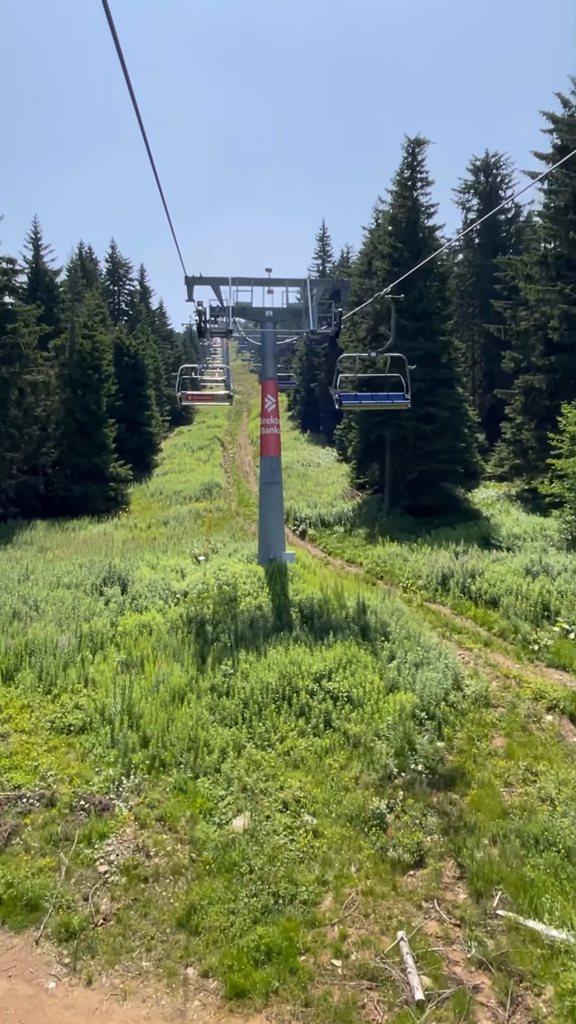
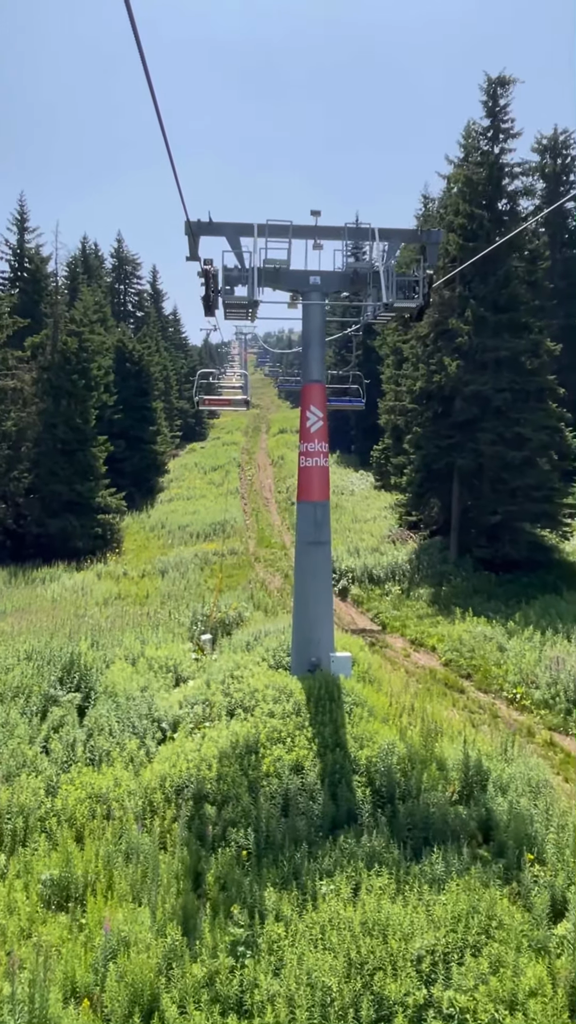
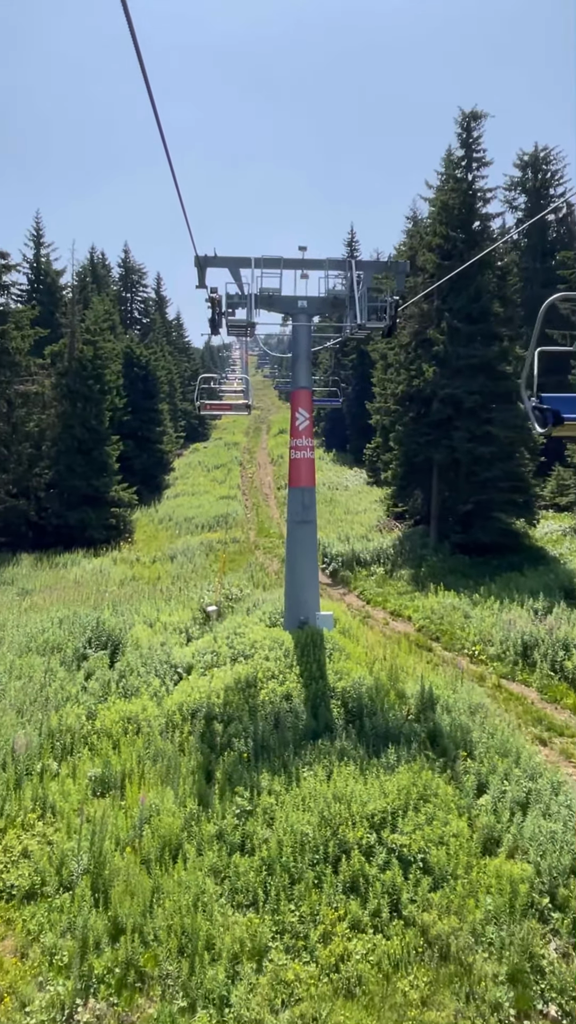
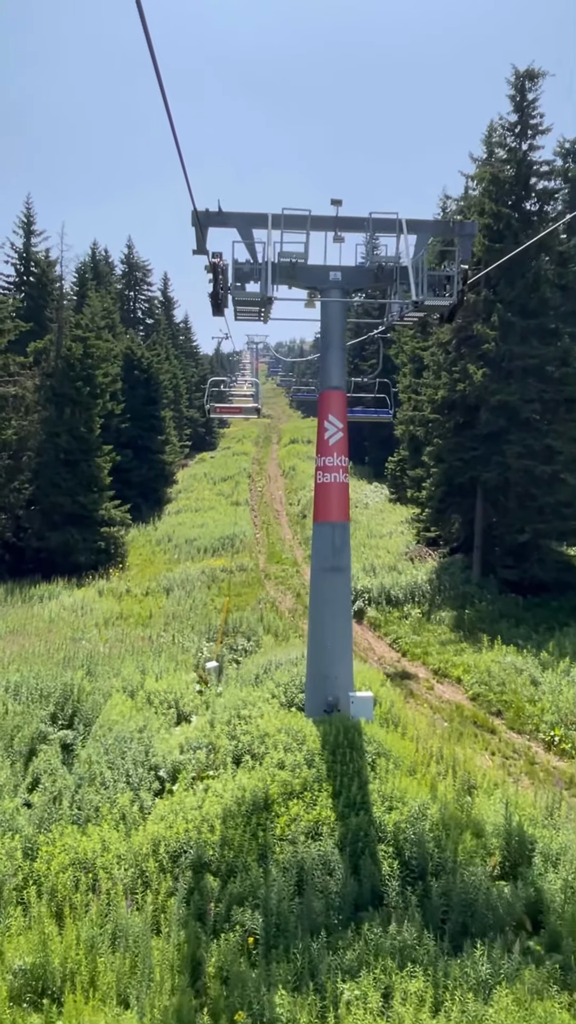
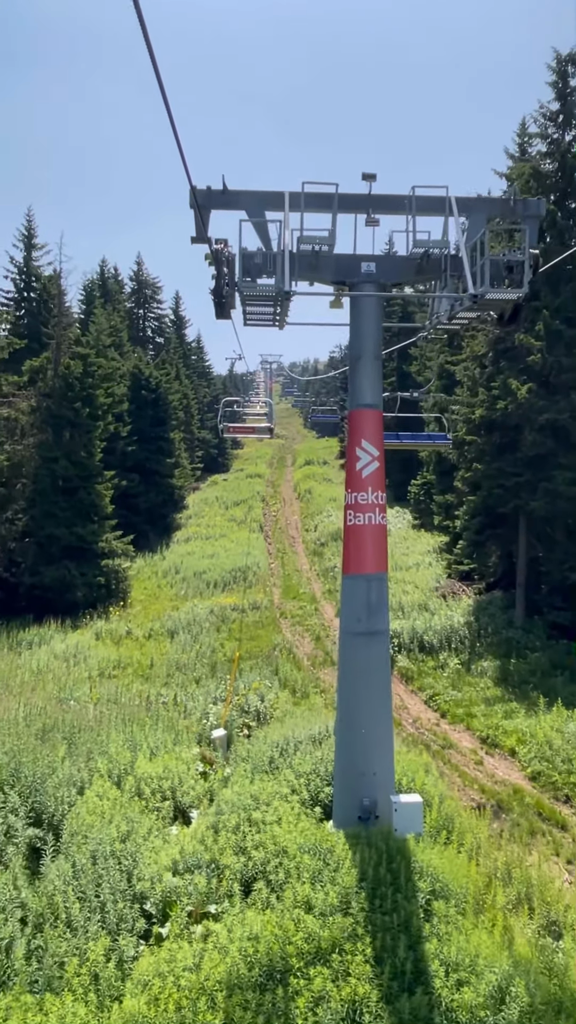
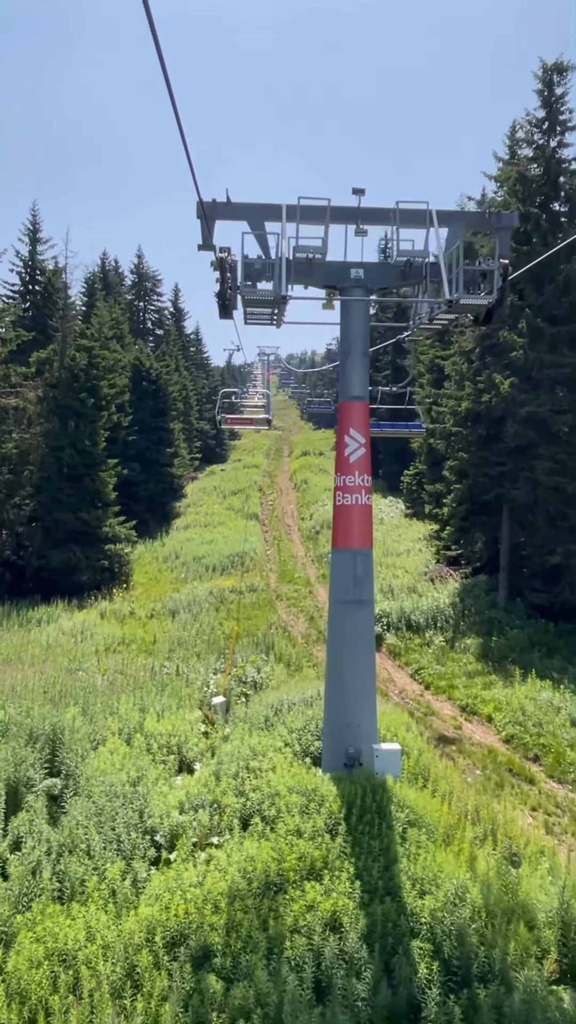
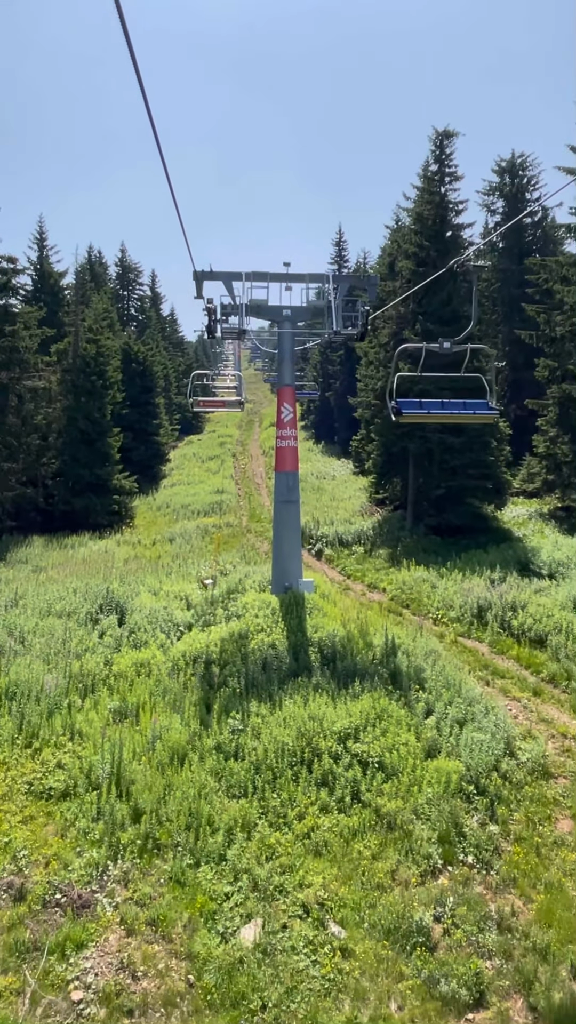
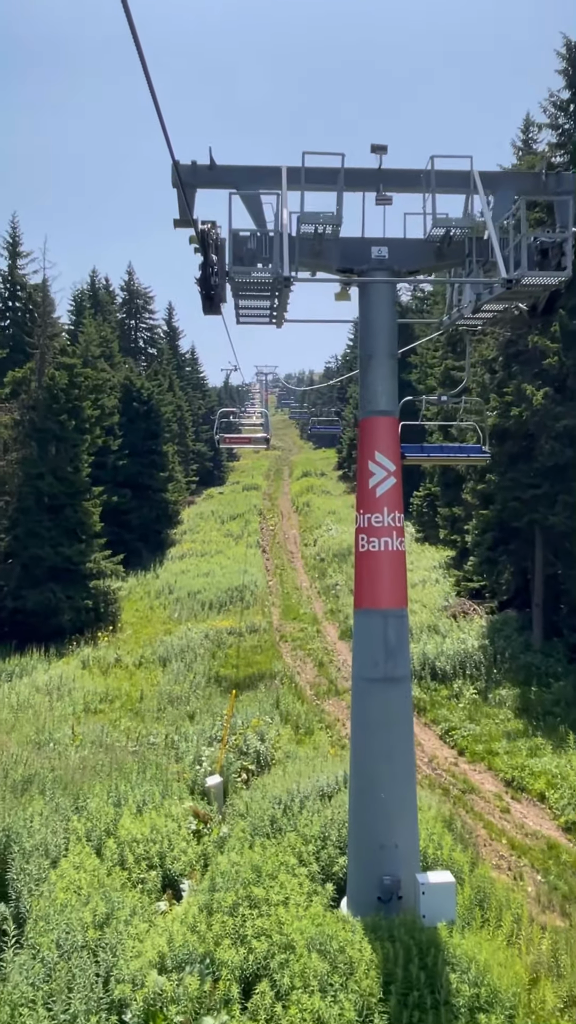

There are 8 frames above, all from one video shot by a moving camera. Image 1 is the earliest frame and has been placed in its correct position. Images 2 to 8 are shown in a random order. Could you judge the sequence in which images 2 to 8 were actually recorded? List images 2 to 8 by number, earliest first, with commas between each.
7, 3, 2, 4, 6, 5, 8
